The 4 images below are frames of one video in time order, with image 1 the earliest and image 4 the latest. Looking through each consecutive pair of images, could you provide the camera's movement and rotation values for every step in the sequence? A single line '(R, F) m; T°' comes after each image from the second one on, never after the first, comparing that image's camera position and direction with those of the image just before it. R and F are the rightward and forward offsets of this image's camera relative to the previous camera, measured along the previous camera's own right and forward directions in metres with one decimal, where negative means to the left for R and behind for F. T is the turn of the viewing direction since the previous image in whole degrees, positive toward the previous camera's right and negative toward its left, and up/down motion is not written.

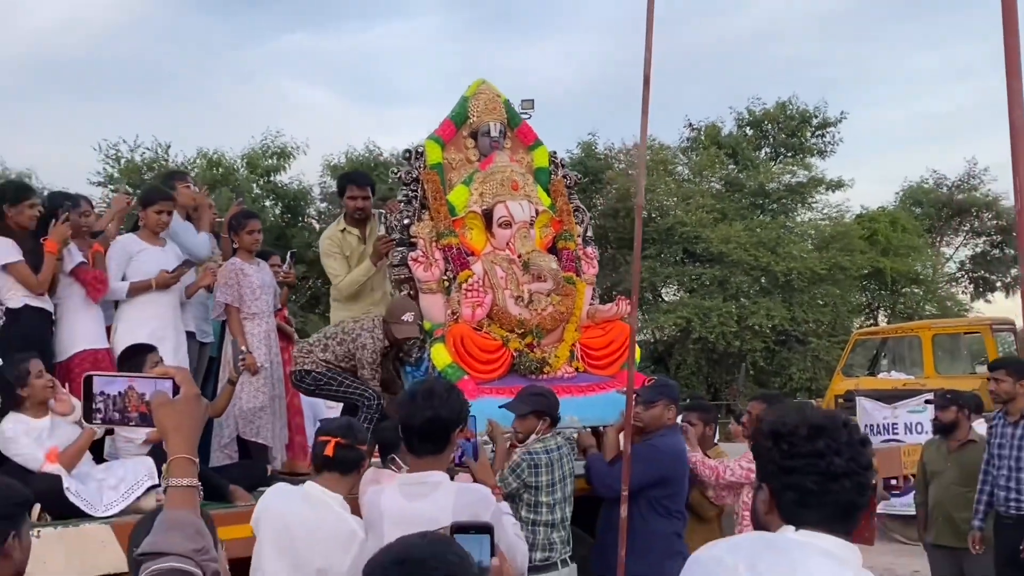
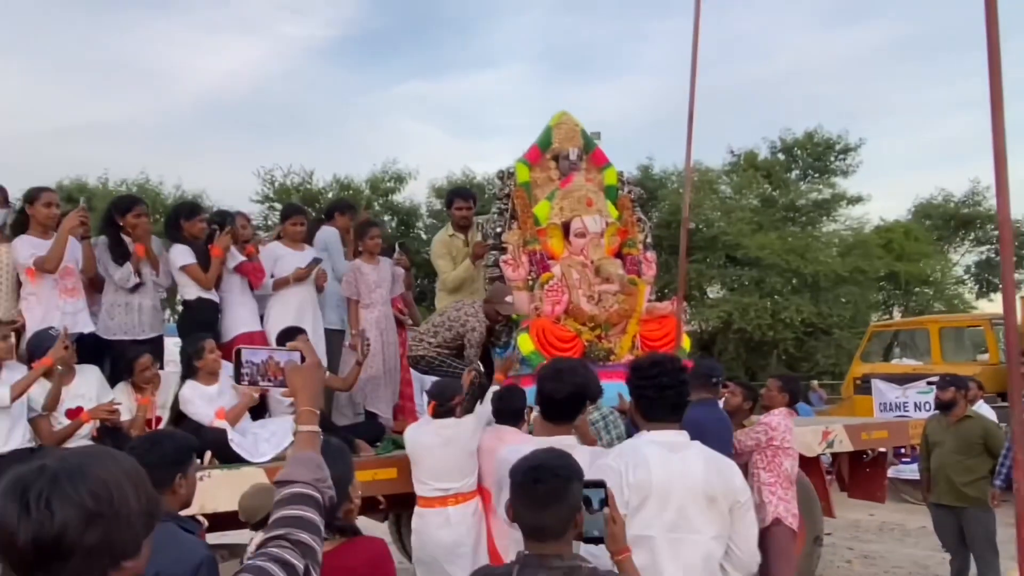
(-0.4, -2.1) m; -4°
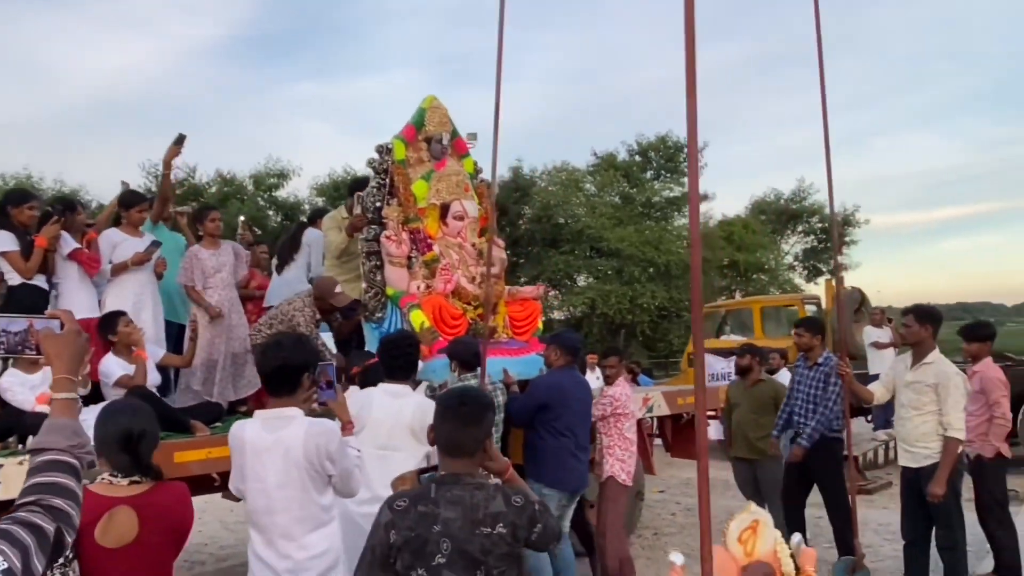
(+0.5, -0.9) m; +7°
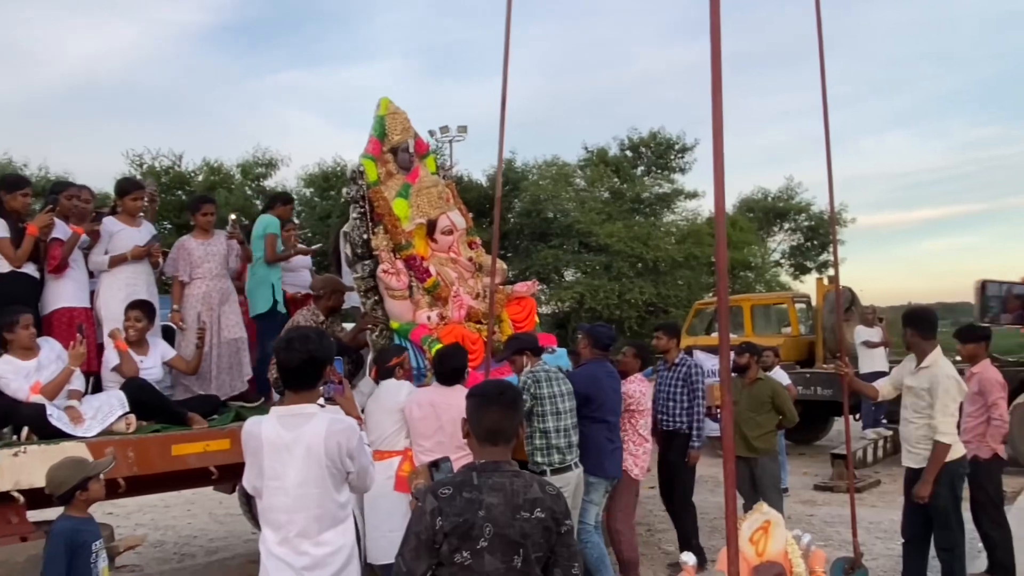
(-0.2, 0.0) m; +2°
